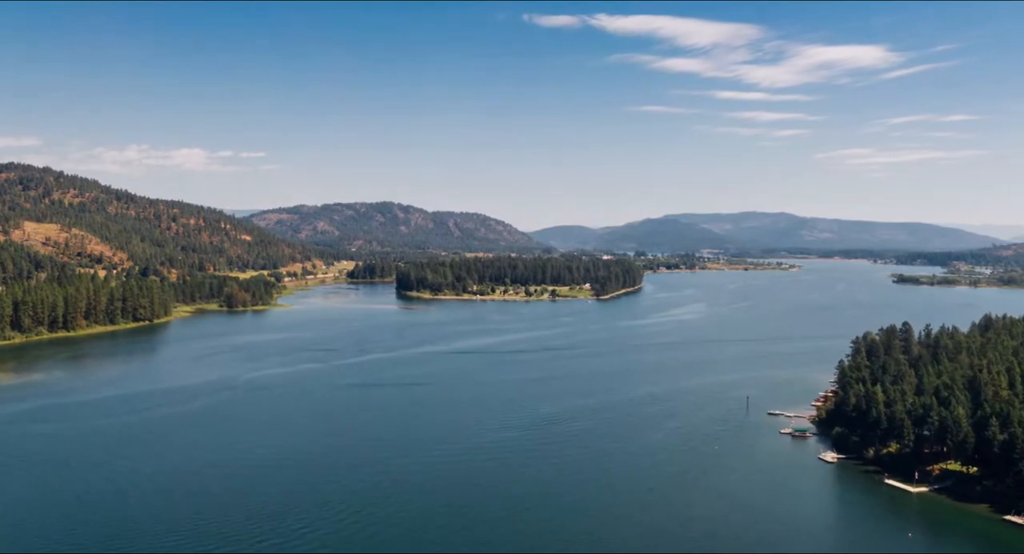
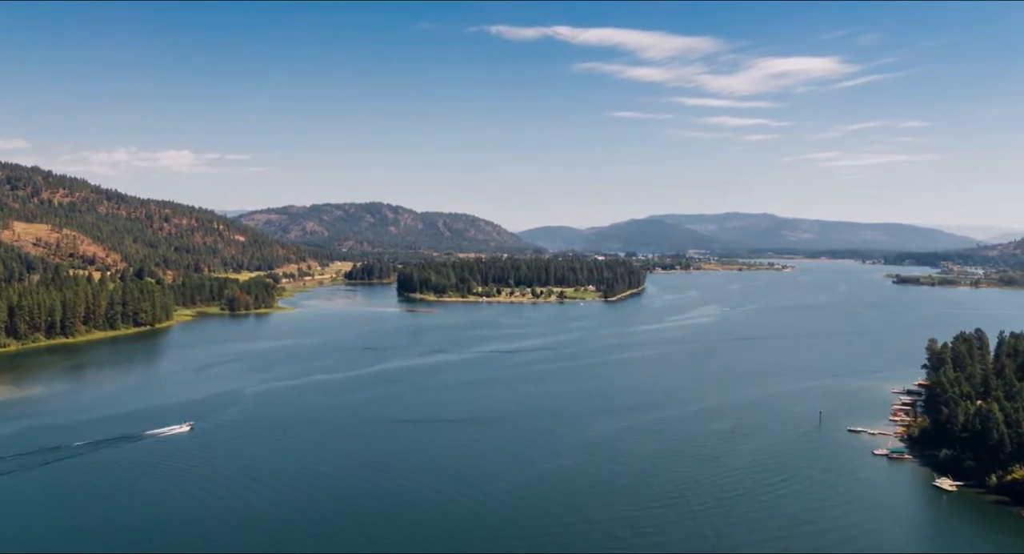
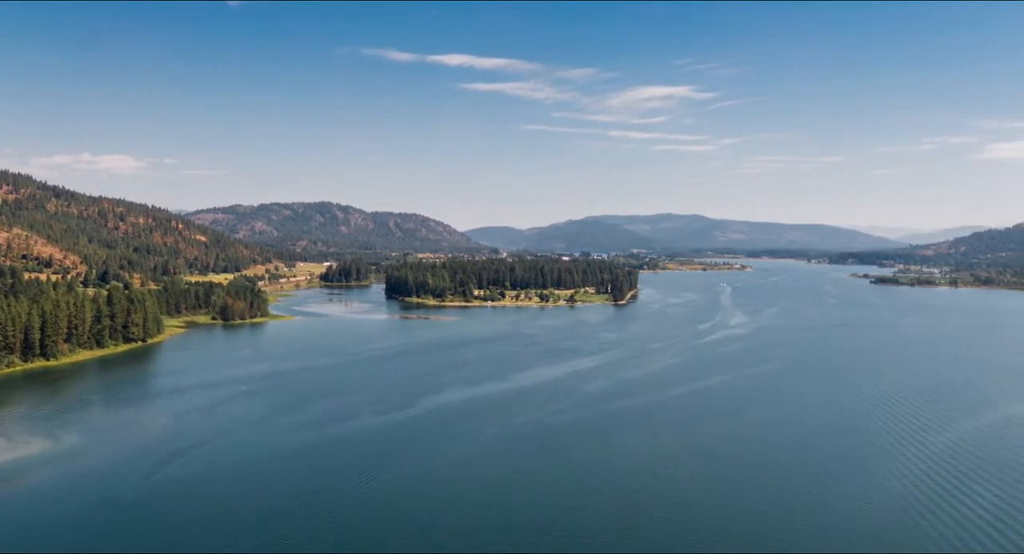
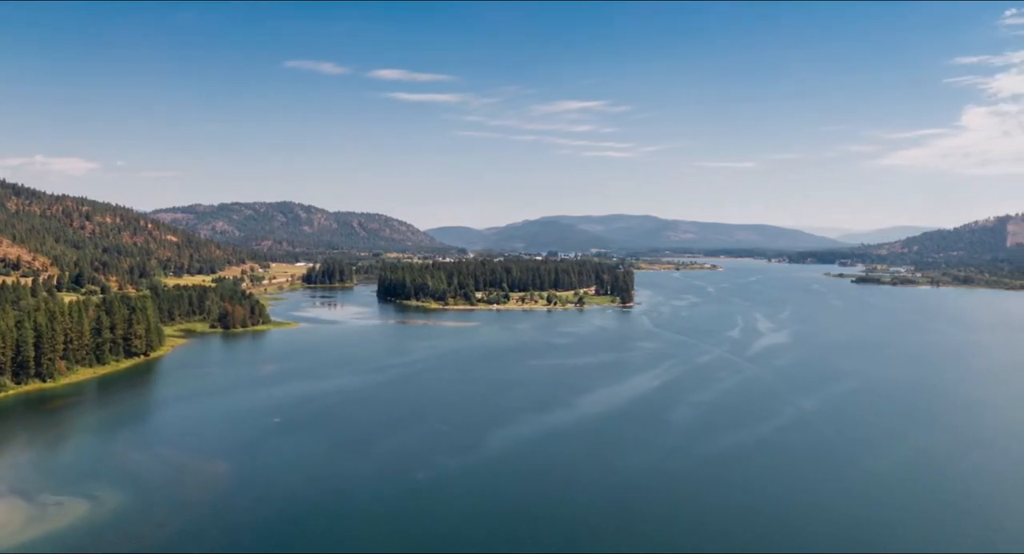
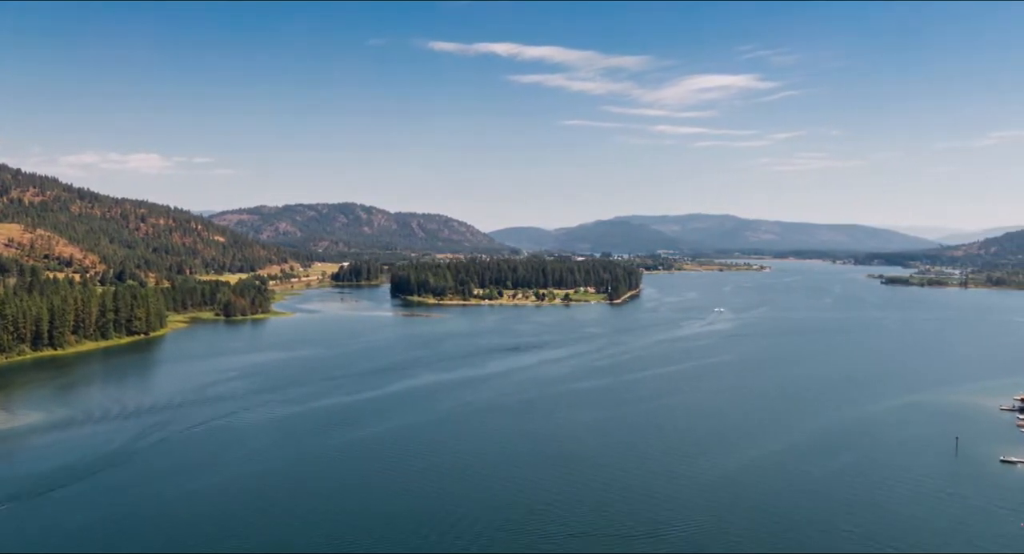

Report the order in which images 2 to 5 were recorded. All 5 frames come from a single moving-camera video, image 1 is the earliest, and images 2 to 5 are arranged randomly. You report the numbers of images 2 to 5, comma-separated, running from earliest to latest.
2, 5, 3, 4
